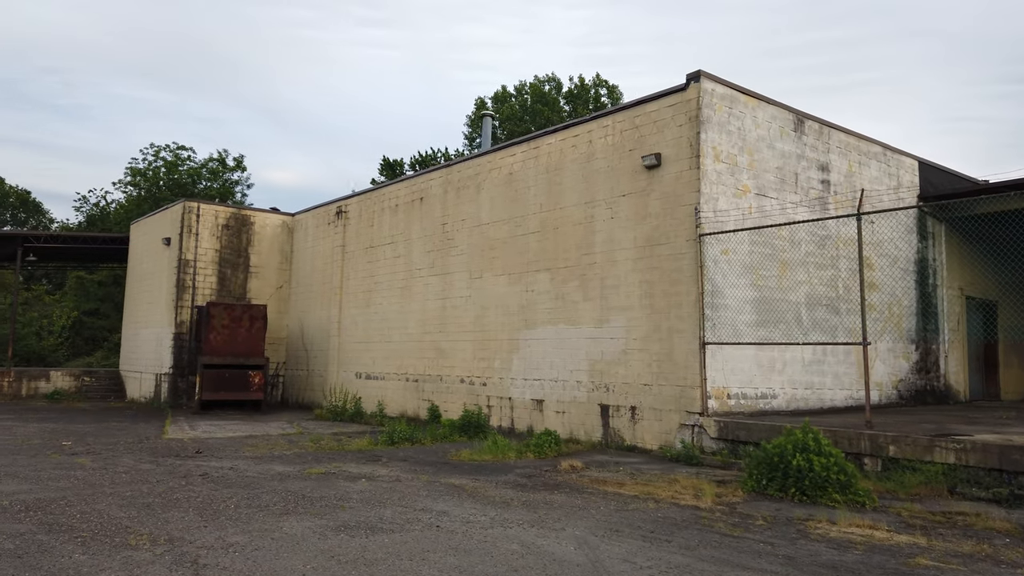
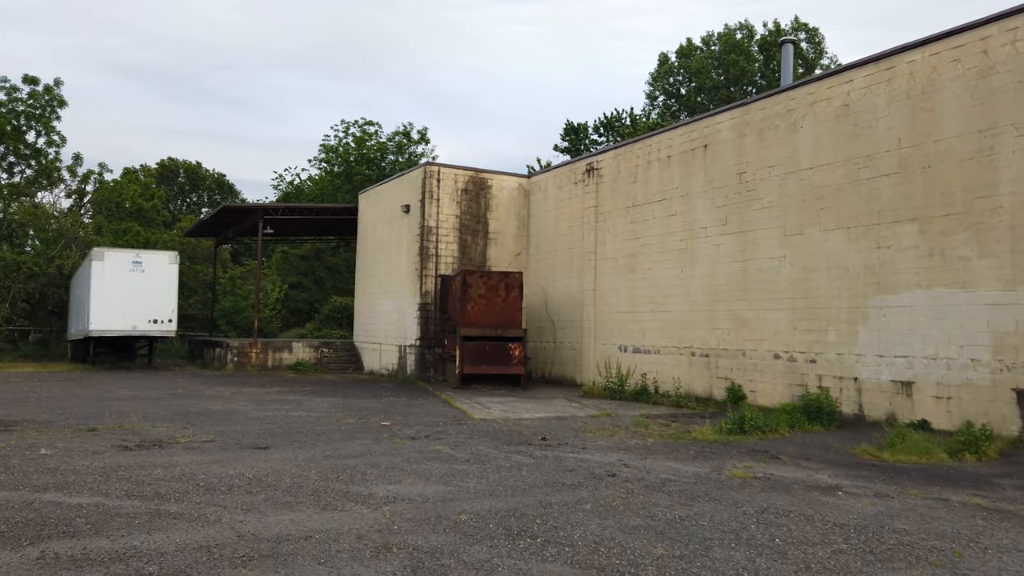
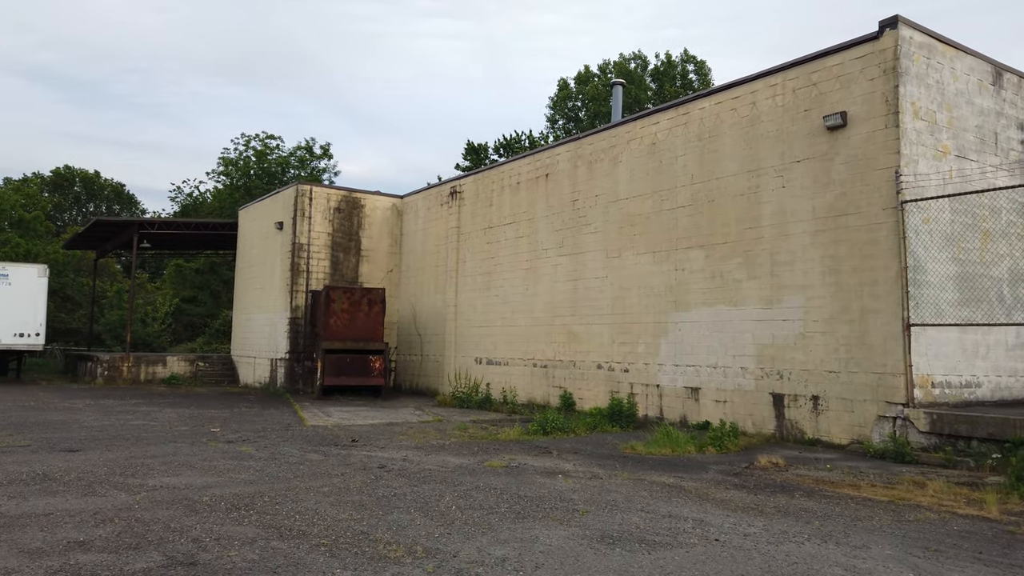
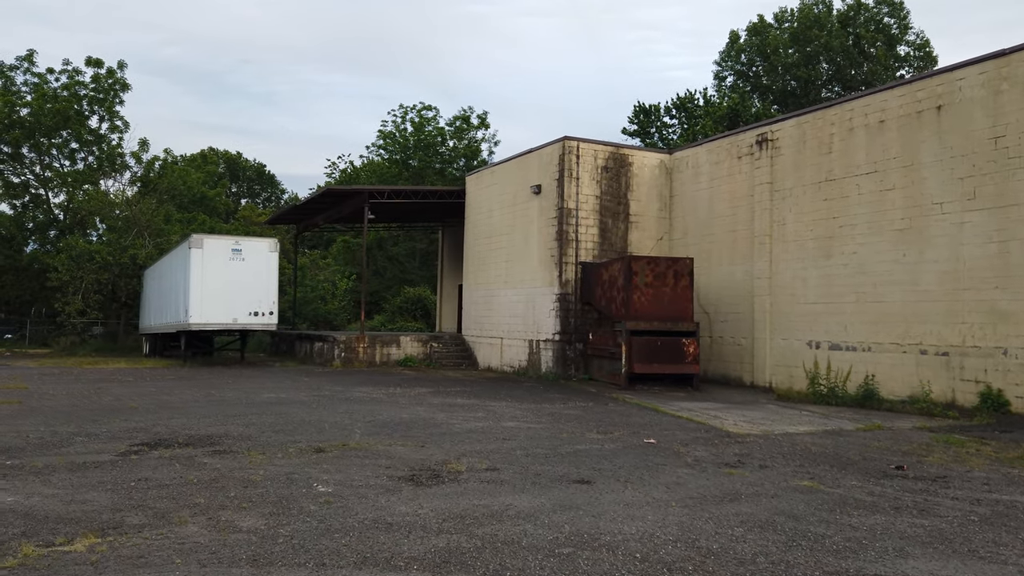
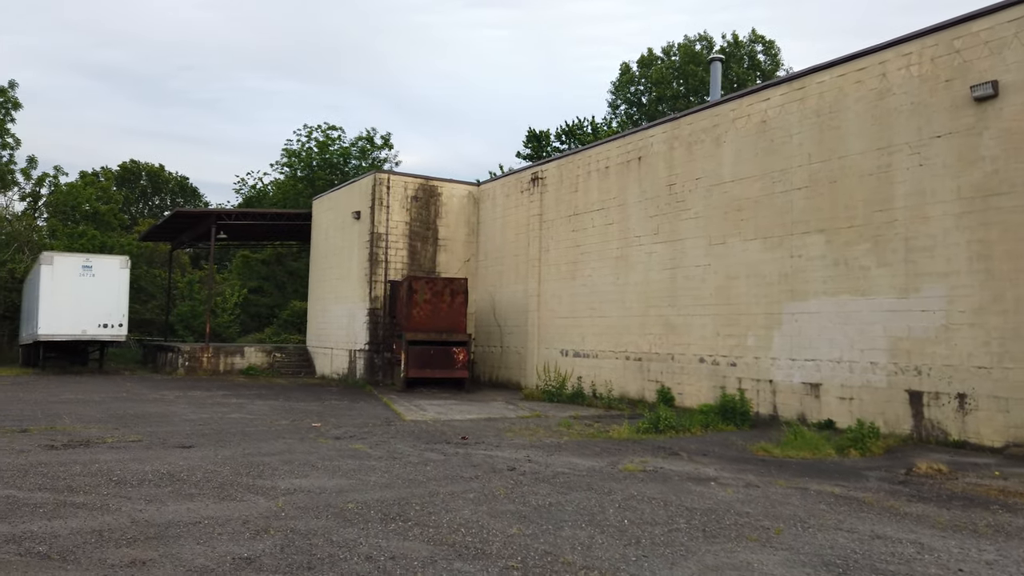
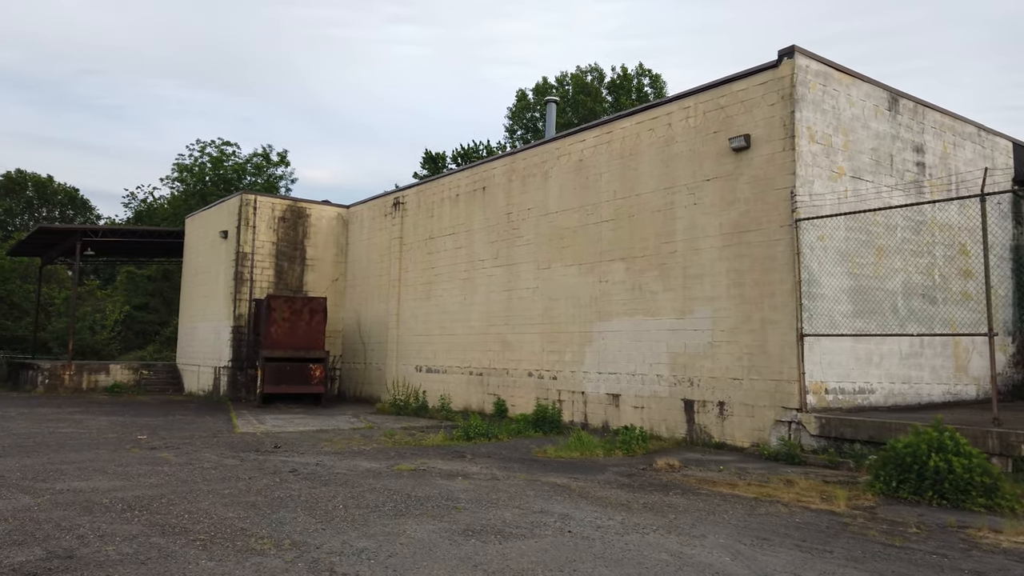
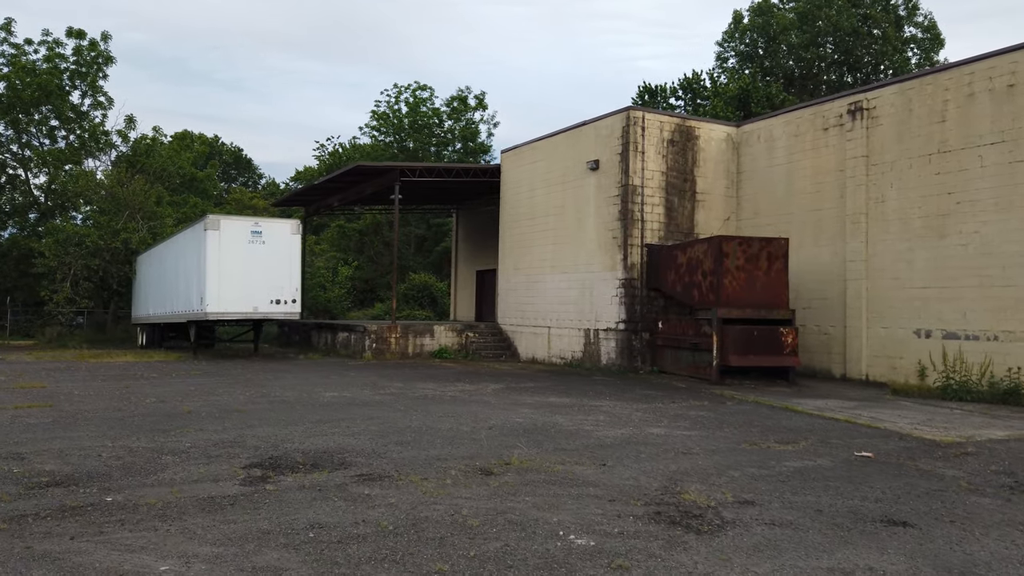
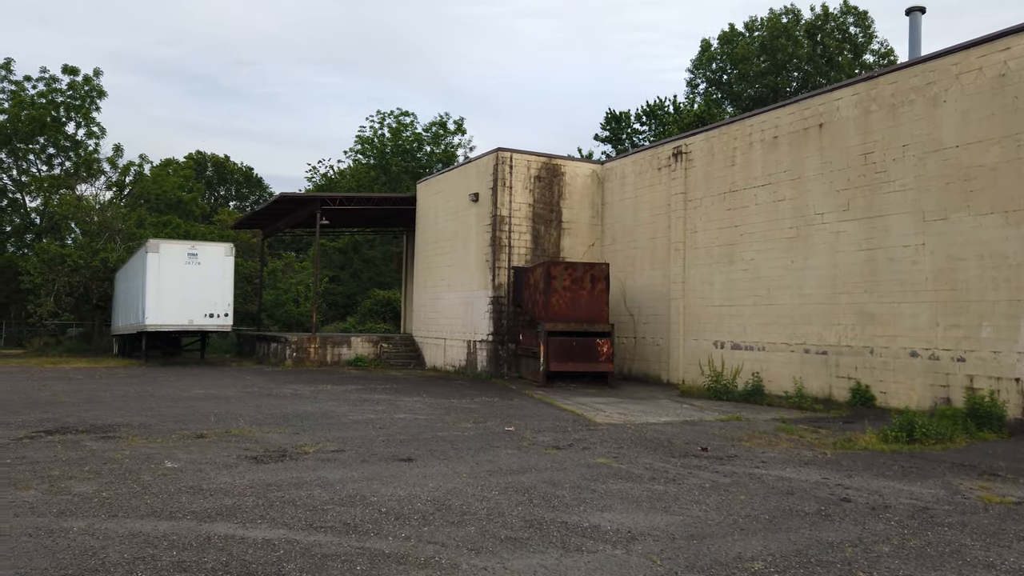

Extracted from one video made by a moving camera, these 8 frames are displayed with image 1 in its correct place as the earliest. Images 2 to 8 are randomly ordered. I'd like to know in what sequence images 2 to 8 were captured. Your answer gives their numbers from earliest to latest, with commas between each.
6, 3, 5, 2, 8, 4, 7
